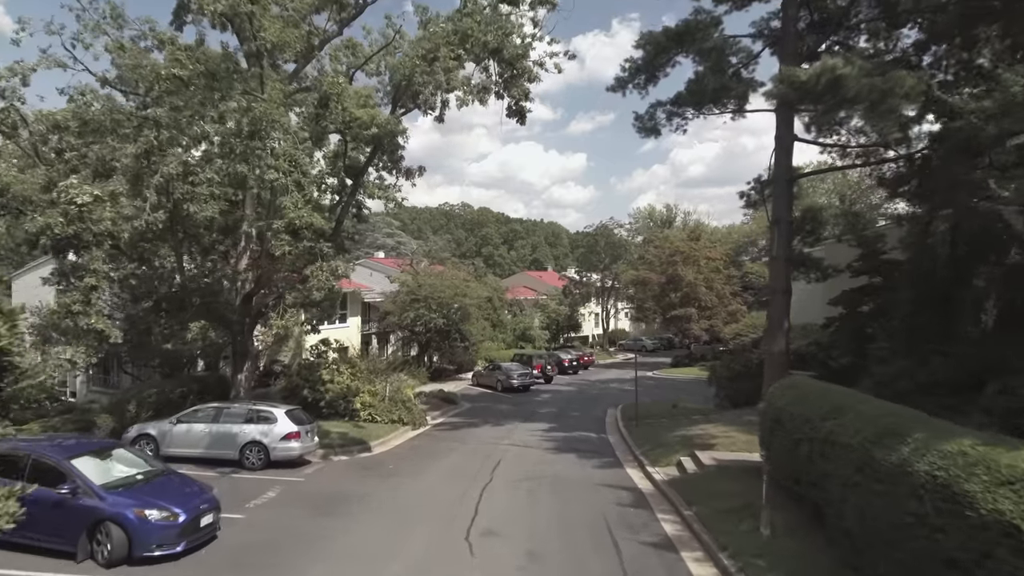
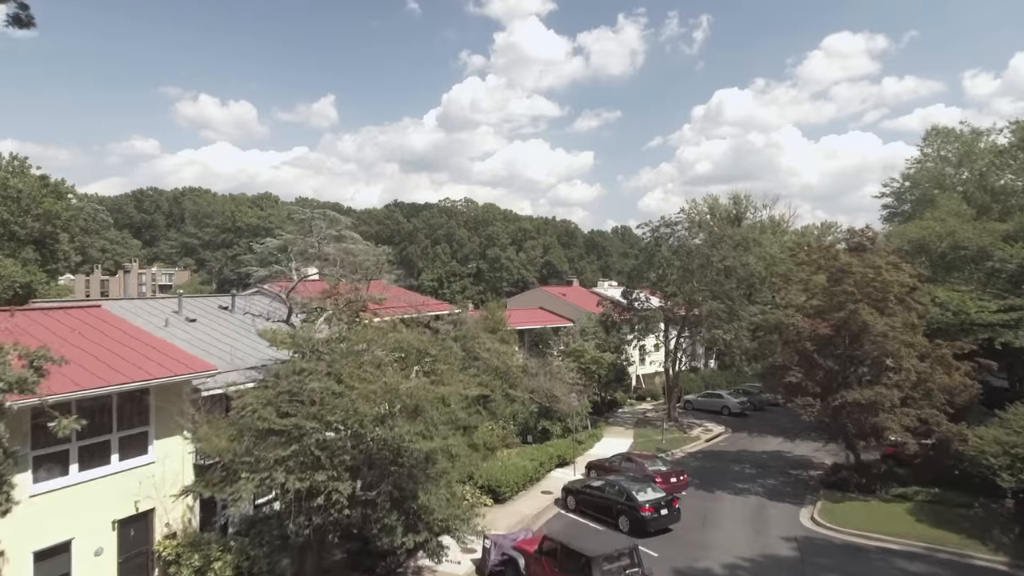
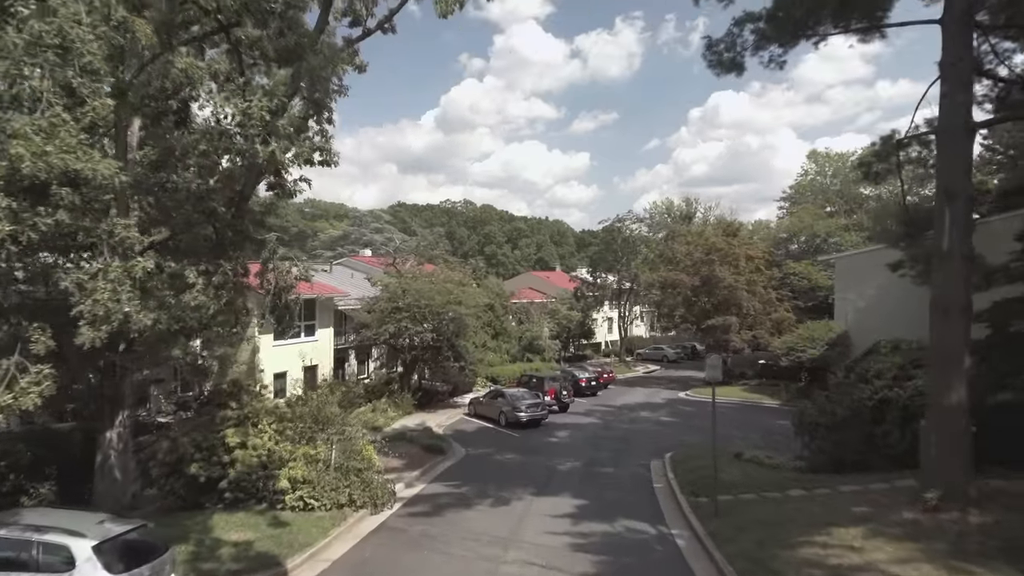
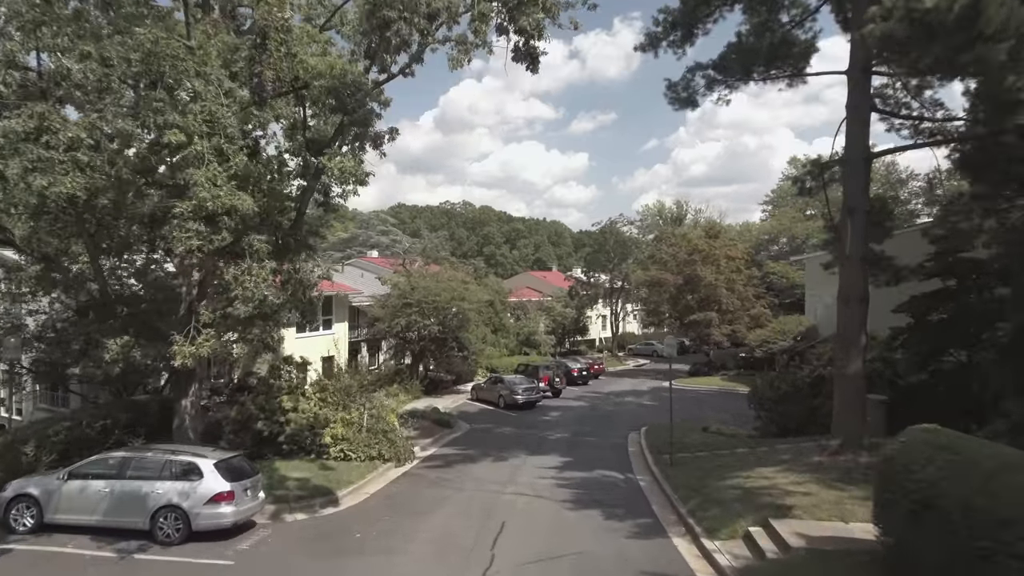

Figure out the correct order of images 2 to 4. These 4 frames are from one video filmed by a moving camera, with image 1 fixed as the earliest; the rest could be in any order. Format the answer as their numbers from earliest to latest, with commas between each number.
4, 3, 2
